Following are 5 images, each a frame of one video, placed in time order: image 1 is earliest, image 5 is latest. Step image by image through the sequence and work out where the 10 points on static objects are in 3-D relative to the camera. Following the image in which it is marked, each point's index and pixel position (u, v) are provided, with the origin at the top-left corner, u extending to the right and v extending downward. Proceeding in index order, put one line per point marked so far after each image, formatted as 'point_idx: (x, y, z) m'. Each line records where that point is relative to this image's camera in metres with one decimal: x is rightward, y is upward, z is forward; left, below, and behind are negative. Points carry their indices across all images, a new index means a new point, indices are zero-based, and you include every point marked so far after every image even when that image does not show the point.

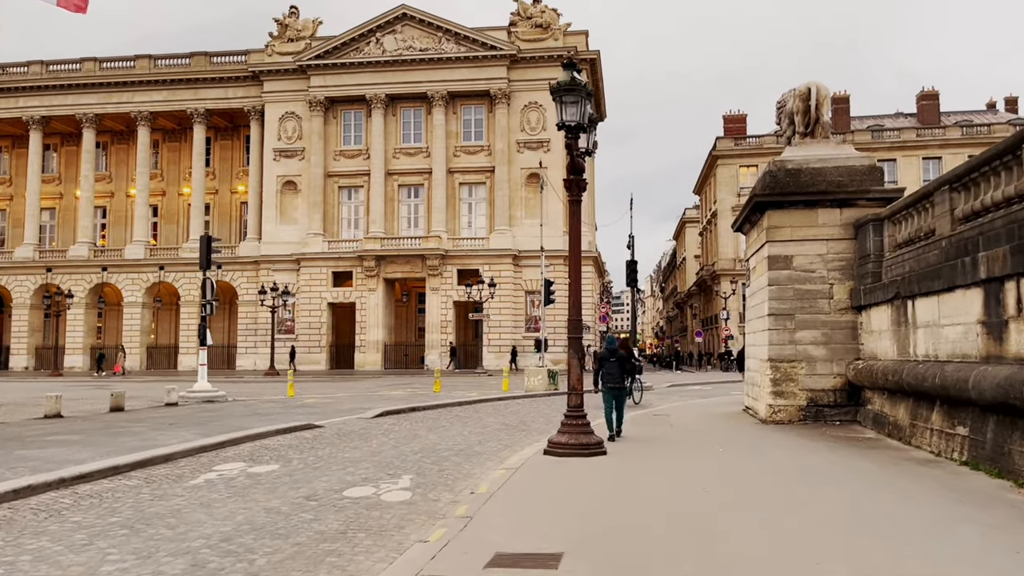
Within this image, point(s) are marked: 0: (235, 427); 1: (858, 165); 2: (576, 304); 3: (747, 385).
0: (-5.3, -2.7, +15.3) m
1: (+6.7, +2.4, +15.4) m
2: (+1.0, -0.2, +12.2) m
3: (+5.3, -2.2, +18.0) m
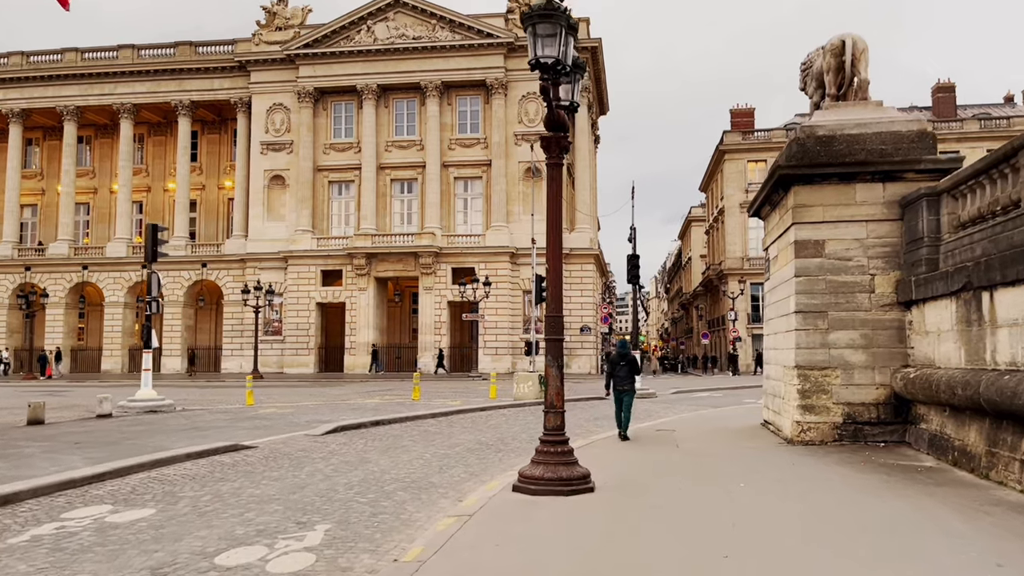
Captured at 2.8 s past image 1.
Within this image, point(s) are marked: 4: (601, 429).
0: (-5.7, -2.5, +12.7) m
1: (+6.2, +2.5, +12.7) m
2: (+0.5, -0.1, +9.5) m
3: (+4.9, -2.1, +15.3) m
4: (+2.0, -3.0, +17.2) m
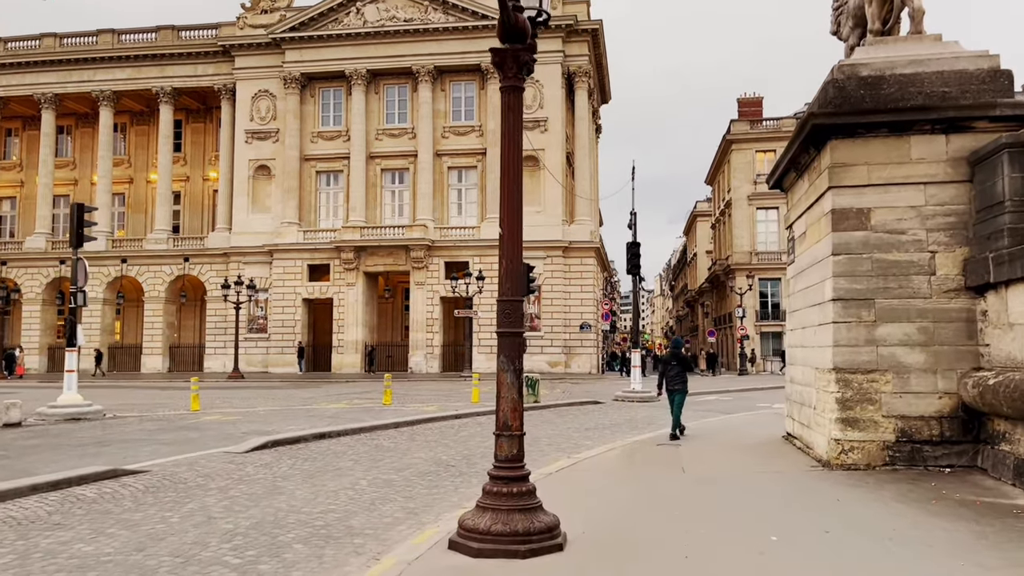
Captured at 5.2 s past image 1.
0: (-6.2, -2.3, +10.0) m
1: (+5.7, +2.7, +10.0) m
2: (0.0, +0.1, +6.8) m
3: (+4.4, -1.8, +12.6) m
4: (+1.5, -2.8, +14.5) m
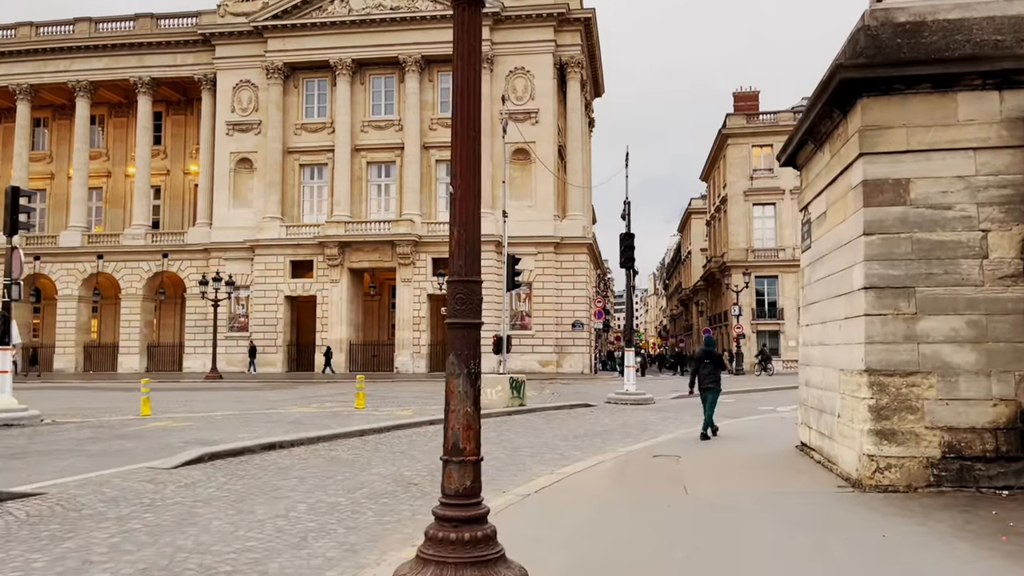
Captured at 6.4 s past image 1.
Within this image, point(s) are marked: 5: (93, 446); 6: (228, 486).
0: (-6.5, -2.2, +8.3) m
1: (+5.4, +2.9, +8.4) m
2: (-0.3, +0.3, +5.2) m
3: (+4.1, -1.7, +11.0) m
4: (+1.1, -2.6, +12.8) m
5: (-6.5, -2.5, +12.5) m
6: (-3.2, -2.2, +9.0) m
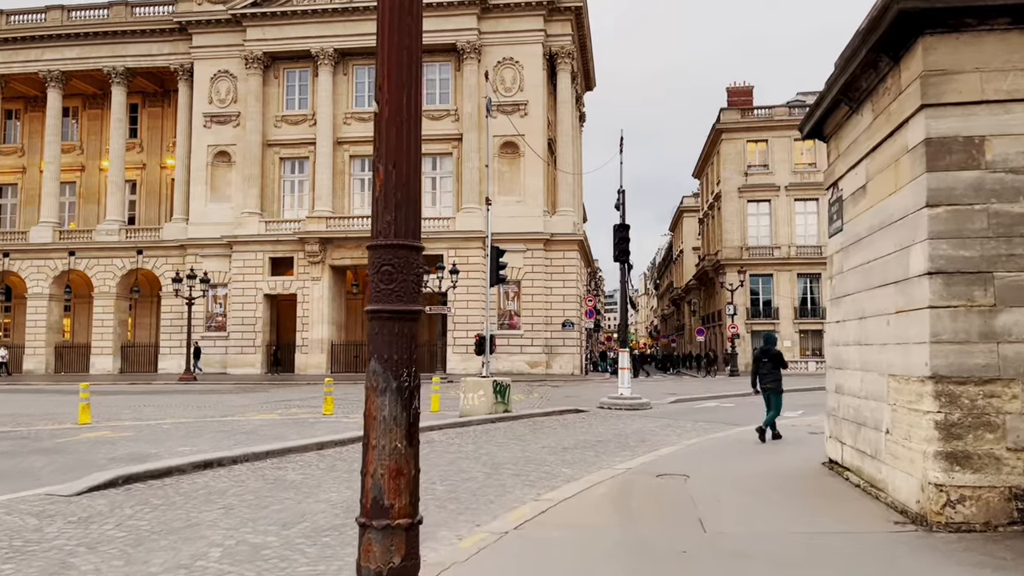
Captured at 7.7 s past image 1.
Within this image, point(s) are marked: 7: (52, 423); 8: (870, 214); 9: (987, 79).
0: (-6.8, -2.0, +6.5) m
1: (+5.2, +3.0, +6.7) m
2: (-0.5, +0.4, +3.4) m
3: (+3.8, -1.6, +9.3) m
4: (+0.9, -2.5, +11.1) m
5: (-6.8, -2.3, +10.7) m
6: (-3.4, -2.1, +7.2) m
7: (-8.7, -2.6, +15.2) m
8: (+3.7, +0.8, +8.3) m
9: (+4.0, +1.7, +6.7) m
